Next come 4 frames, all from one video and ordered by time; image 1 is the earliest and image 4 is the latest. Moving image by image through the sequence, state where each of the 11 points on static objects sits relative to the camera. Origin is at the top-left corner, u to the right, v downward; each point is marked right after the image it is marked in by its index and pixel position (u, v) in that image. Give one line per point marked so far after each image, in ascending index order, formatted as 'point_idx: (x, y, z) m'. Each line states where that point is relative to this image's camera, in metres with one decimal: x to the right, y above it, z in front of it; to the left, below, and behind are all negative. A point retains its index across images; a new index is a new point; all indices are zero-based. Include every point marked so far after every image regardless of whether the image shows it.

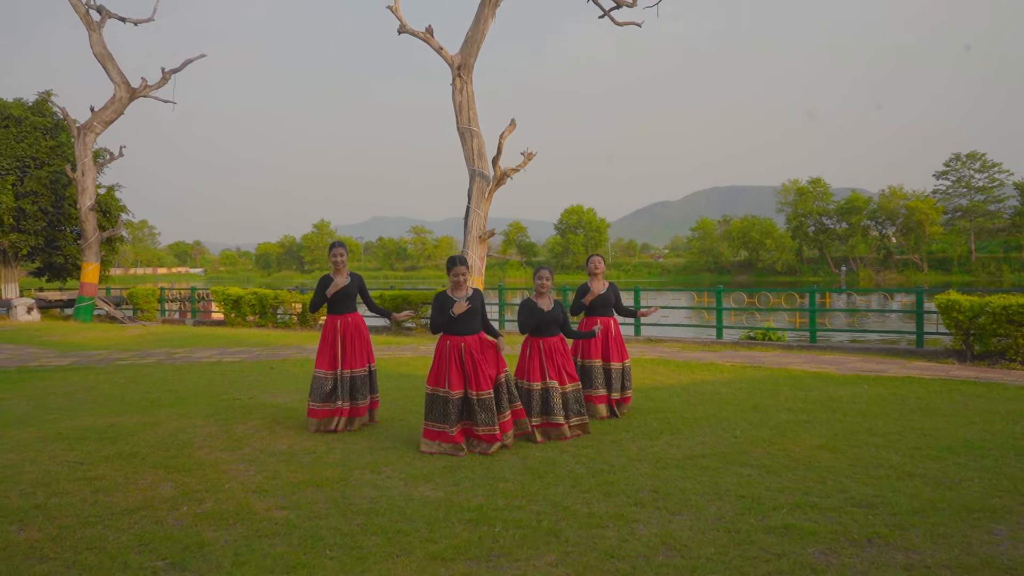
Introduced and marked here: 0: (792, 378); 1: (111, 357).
0: (+3.4, -1.1, +8.4) m
1: (-6.3, -1.1, +11.0) m
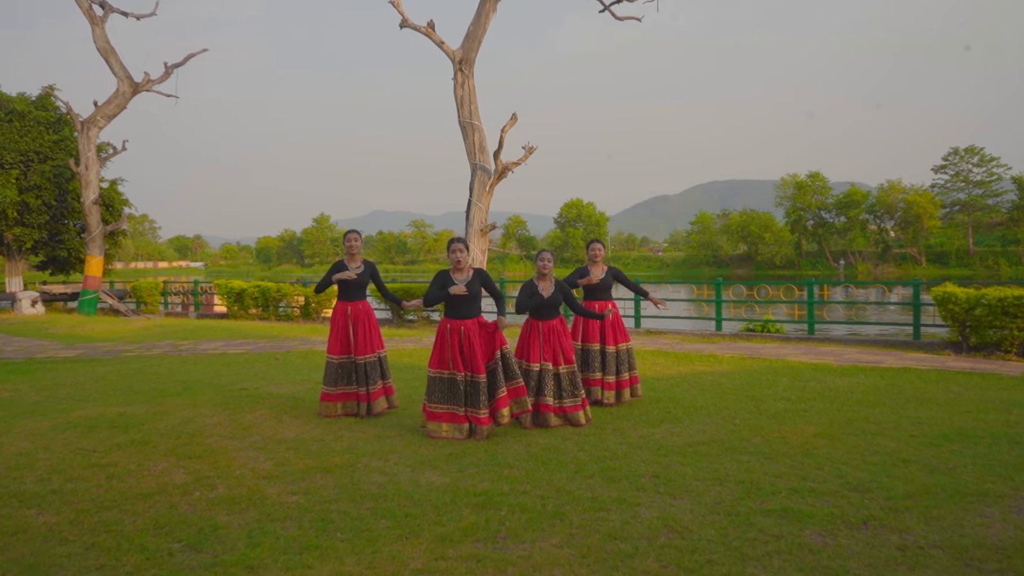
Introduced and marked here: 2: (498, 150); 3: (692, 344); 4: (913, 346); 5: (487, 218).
0: (+3.4, -1.0, +8.5) m
1: (-6.3, -1.0, +11.1) m
2: (-0.2, +2.4, +12.2) m
3: (+2.8, -0.9, +10.9) m
4: (+5.9, -0.9, +10.3) m
5: (-0.5, +1.3, +13.4) m
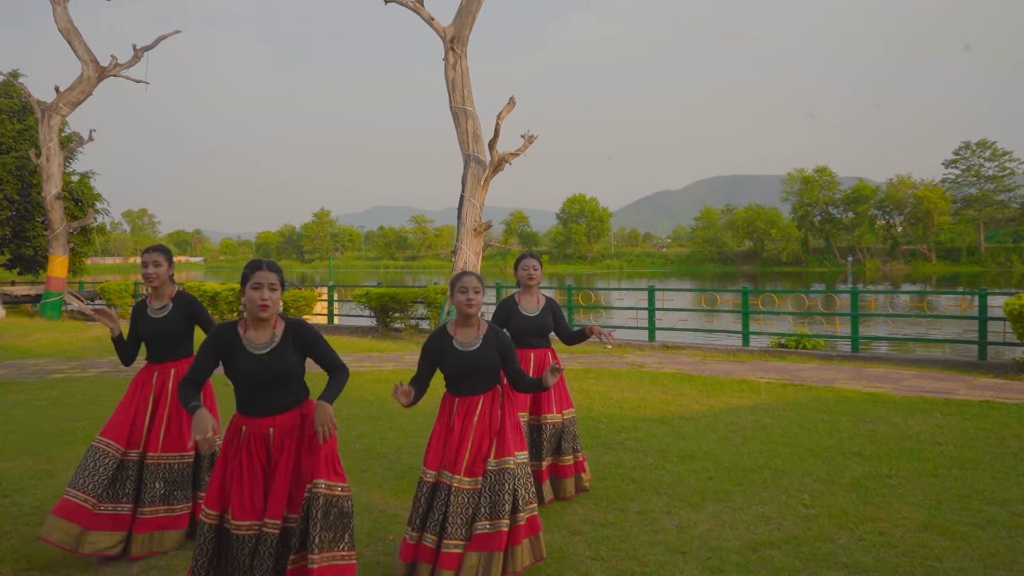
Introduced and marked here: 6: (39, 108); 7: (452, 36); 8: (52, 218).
0: (+3.4, -1.2, +7.0) m
1: (-6.4, -1.1, +9.6) m
2: (-0.3, +2.3, +10.7) m
3: (+2.8, -1.0, +9.4) m
4: (+5.9, -1.0, +8.7) m
5: (-0.5, +1.2, +11.8) m
6: (-12.0, +4.6, +17.5) m
7: (-1.0, +4.2, +11.6) m
8: (-11.9, +1.8, +17.9) m
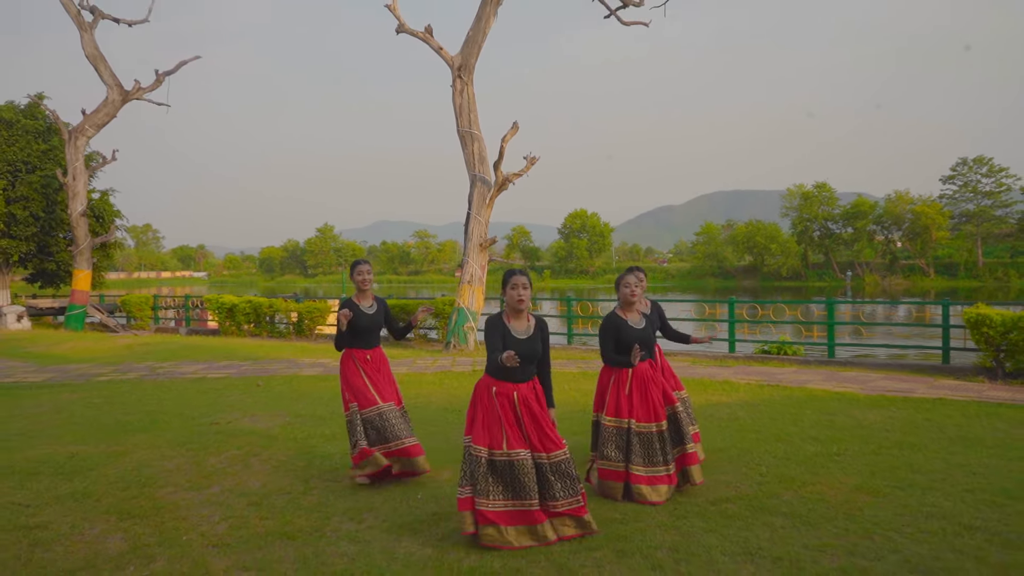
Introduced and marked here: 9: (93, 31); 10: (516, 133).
0: (+3.4, -1.3, +7.8) m
1: (-6.3, -1.2, +10.4) m
2: (-0.2, +2.1, +11.6) m
3: (+2.8, -1.2, +10.2) m
4: (+5.9, -1.2, +9.6) m
5: (-0.5, +1.0, +12.7) m
6: (-11.9, +4.2, +18.5) m
7: (-1.0, +4.0, +12.5) m
8: (-11.8, +1.5, +18.9) m
9: (-11.1, +6.8, +18.3) m
10: (+0.1, +2.5, +11.4) m
